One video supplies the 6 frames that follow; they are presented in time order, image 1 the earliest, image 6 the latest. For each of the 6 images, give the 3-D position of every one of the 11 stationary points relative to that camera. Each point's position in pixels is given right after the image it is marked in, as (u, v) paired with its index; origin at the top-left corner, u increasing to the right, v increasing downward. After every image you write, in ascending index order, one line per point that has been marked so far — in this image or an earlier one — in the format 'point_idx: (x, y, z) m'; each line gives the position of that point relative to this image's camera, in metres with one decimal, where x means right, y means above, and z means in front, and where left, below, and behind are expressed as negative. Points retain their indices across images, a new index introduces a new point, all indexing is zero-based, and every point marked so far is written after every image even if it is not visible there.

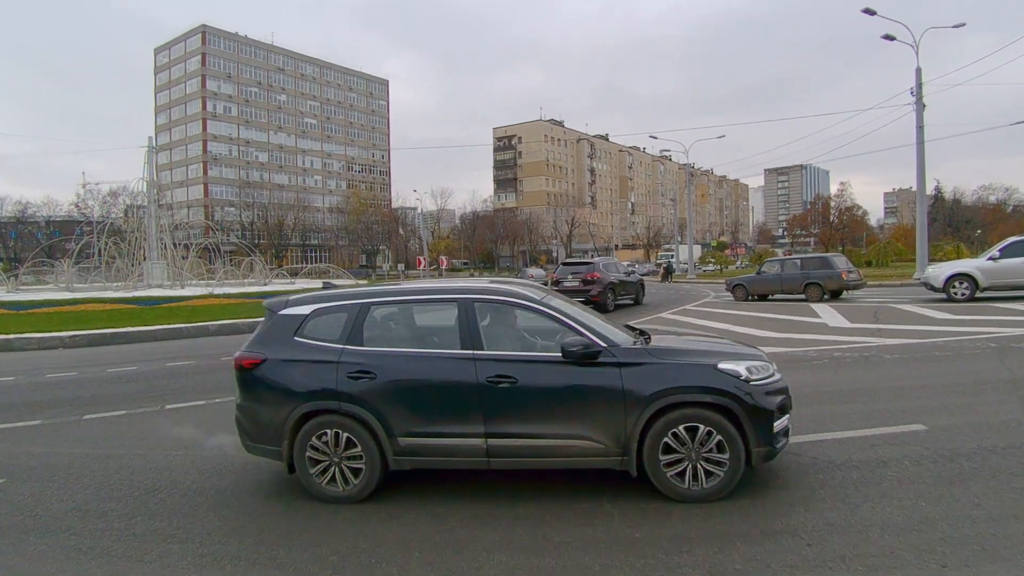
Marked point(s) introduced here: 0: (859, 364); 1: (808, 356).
0: (+5.9, -1.4, +9.7) m
1: (+5.6, -1.4, +10.3) m
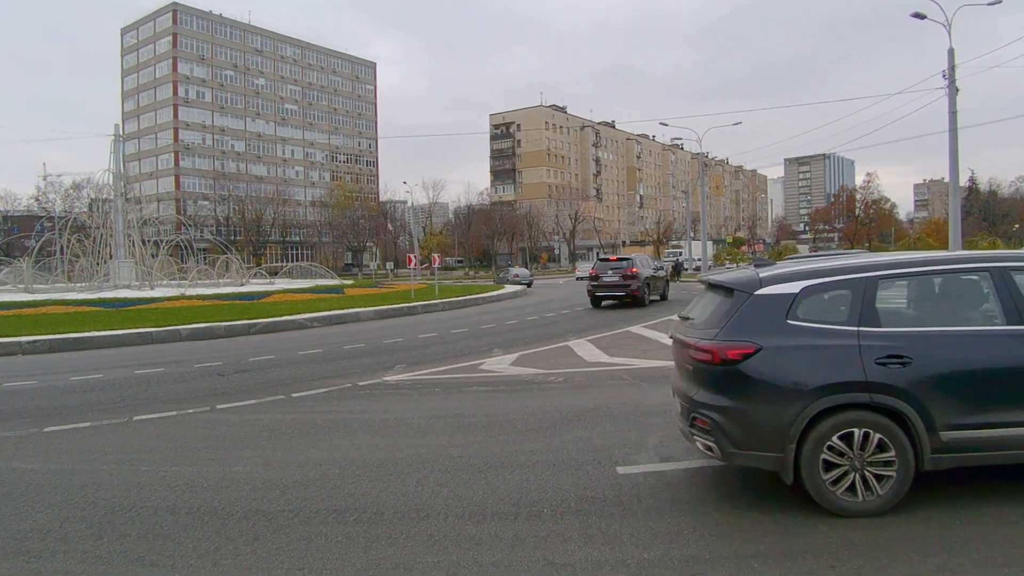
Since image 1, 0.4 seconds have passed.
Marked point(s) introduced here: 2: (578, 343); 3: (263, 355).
0: (+5.9, -1.4, +9.0) m
1: (+5.5, -1.3, +9.6) m
2: (+1.5, -1.3, +12.5) m
3: (-5.4, -1.5, +11.9) m
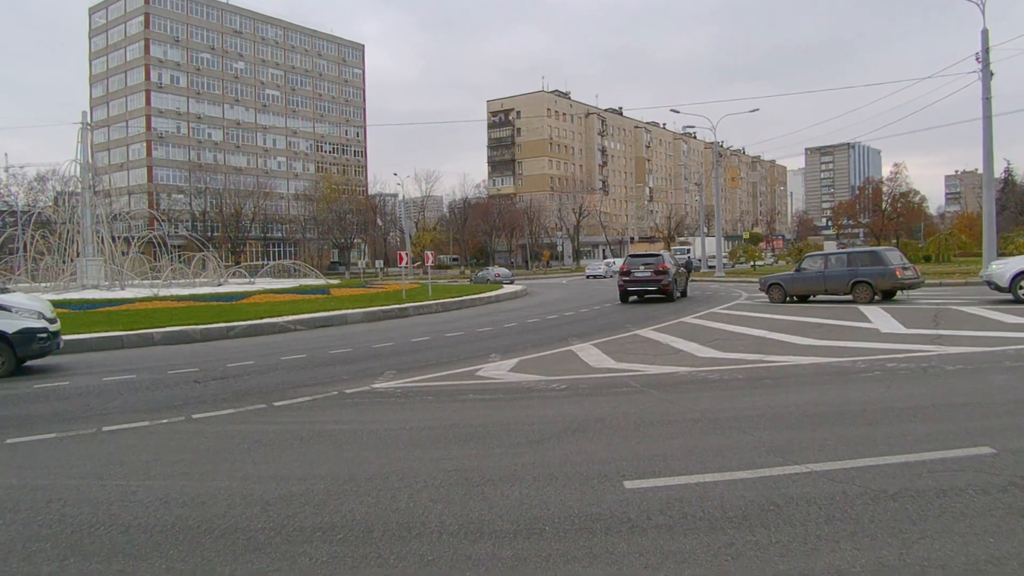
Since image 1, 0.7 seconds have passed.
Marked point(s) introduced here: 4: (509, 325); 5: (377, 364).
0: (+5.9, -1.4, +8.4) m
1: (+5.5, -1.3, +9.0) m
2: (+1.5, -1.3, +11.9) m
3: (-5.4, -1.5, +11.3) m
4: (0.0, -1.1, +16.1) m
5: (-2.6, -1.5, +10.9) m
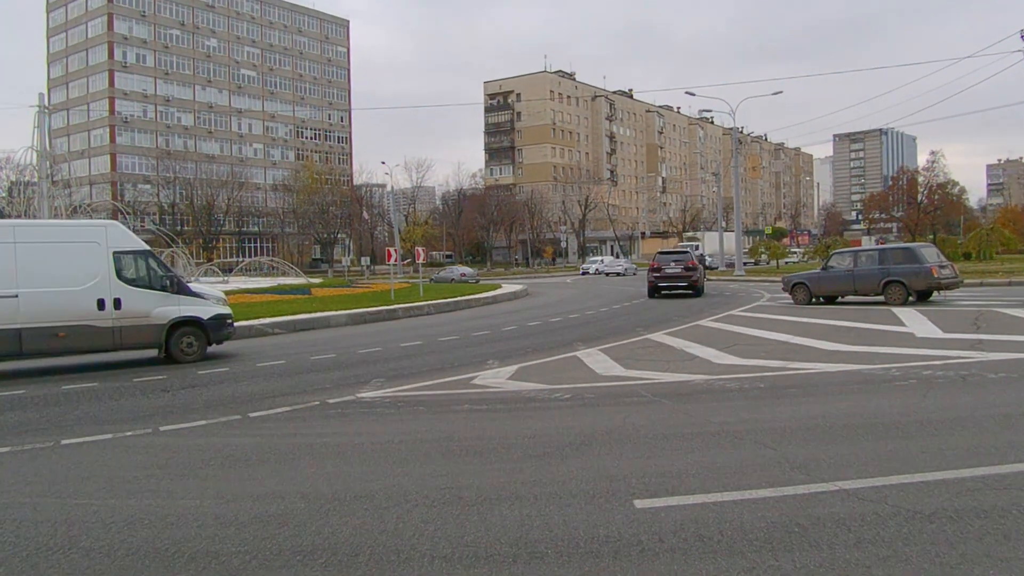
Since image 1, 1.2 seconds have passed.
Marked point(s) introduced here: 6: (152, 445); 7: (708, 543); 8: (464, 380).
0: (+5.9, -1.4, +7.7) m
1: (+5.5, -1.3, +8.4) m
2: (+1.5, -1.3, +11.3) m
3: (-5.4, -1.5, +10.7) m
4: (0.0, -1.1, +15.4) m
5: (-2.6, -1.5, +10.2) m
6: (-4.4, -1.9, +6.9) m
7: (+1.7, -2.2, +4.9) m
8: (-0.8, -1.5, +9.5) m
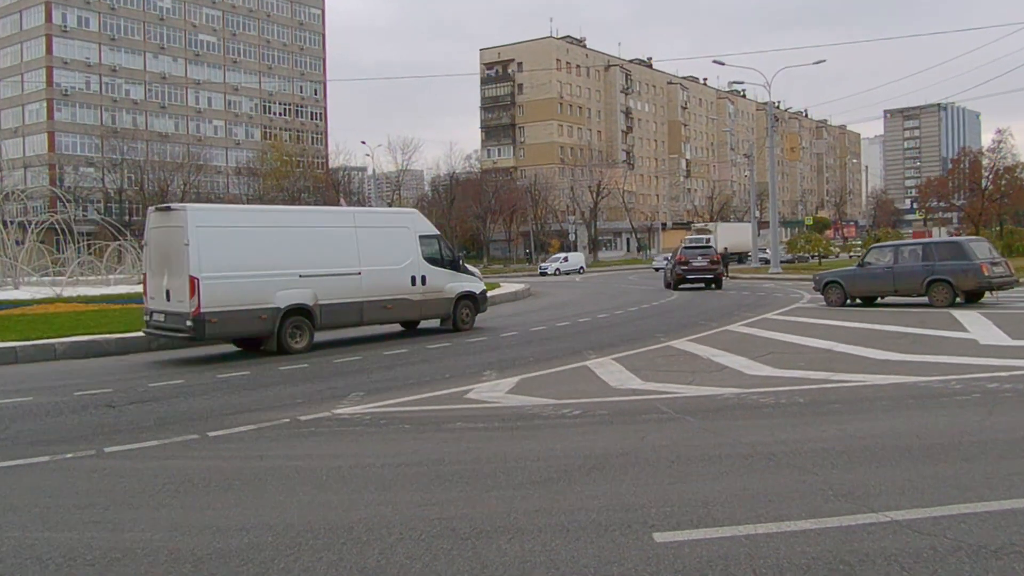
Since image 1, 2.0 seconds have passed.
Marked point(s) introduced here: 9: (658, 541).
0: (+5.9, -1.4, +6.8) m
1: (+5.5, -1.3, +7.4) m
2: (+1.5, -1.3, +10.4) m
3: (-5.4, -1.5, +9.8) m
4: (+0.1, -1.1, +14.5) m
5: (-2.6, -1.5, +9.3) m
6: (-4.4, -1.9, +6.0) m
7: (+1.7, -2.2, +4.0) m
8: (-0.8, -1.5, +8.6) m
9: (+1.2, -2.1, +4.6) m
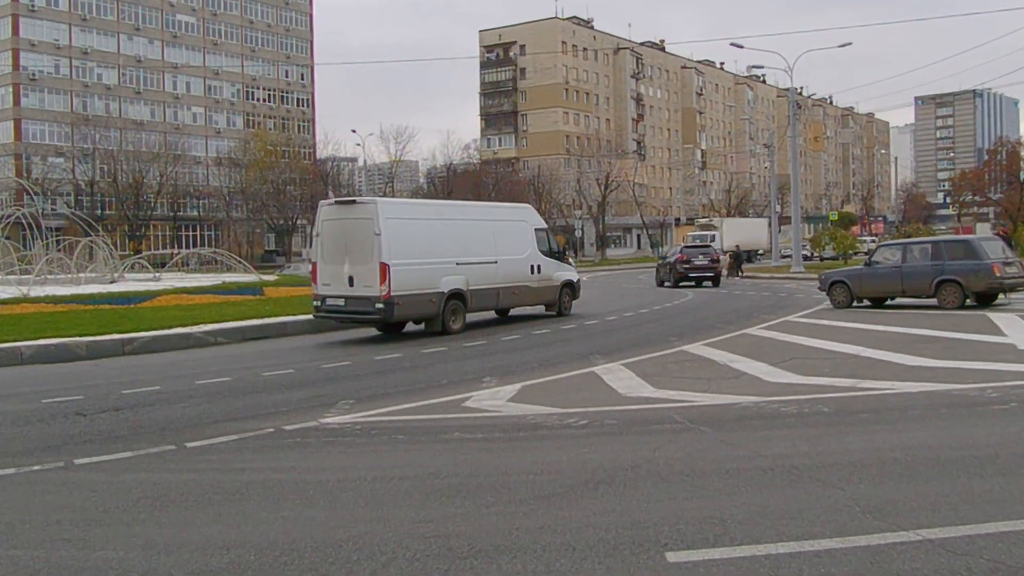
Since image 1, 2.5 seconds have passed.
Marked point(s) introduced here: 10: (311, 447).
0: (+5.9, -1.4, +6.3) m
1: (+5.6, -1.3, +7.0) m
2: (+1.6, -1.3, +9.9) m
3: (-5.3, -1.5, +9.4) m
4: (+0.1, -1.1, +14.1) m
5: (-2.5, -1.5, +8.9) m
6: (-4.4, -1.9, +5.6) m
7: (+1.7, -2.2, +3.6) m
8: (-0.8, -1.5, +8.2) m
9: (+1.2, -2.1, +4.2) m
10: (-2.3, -1.8, +6.5) m
